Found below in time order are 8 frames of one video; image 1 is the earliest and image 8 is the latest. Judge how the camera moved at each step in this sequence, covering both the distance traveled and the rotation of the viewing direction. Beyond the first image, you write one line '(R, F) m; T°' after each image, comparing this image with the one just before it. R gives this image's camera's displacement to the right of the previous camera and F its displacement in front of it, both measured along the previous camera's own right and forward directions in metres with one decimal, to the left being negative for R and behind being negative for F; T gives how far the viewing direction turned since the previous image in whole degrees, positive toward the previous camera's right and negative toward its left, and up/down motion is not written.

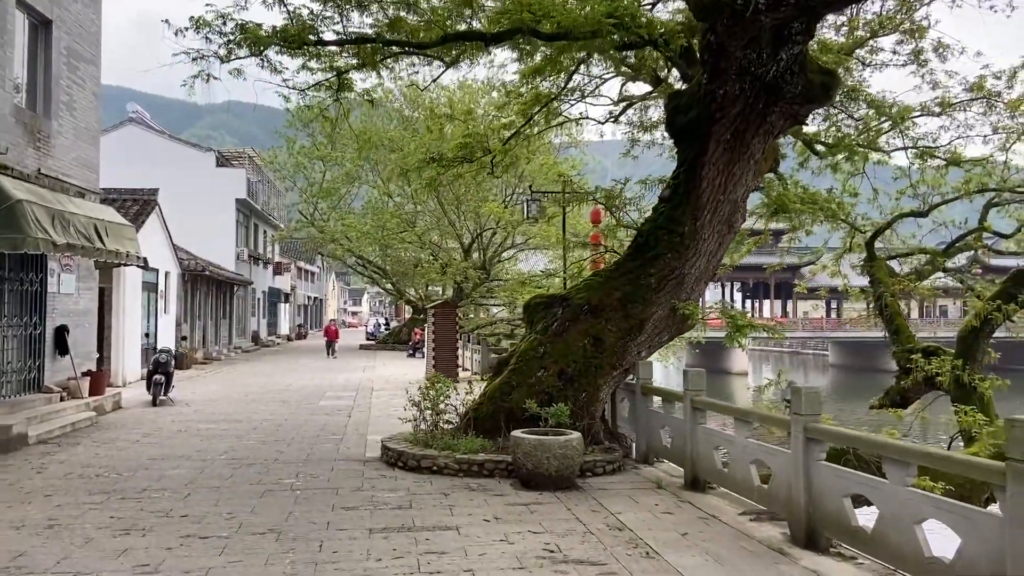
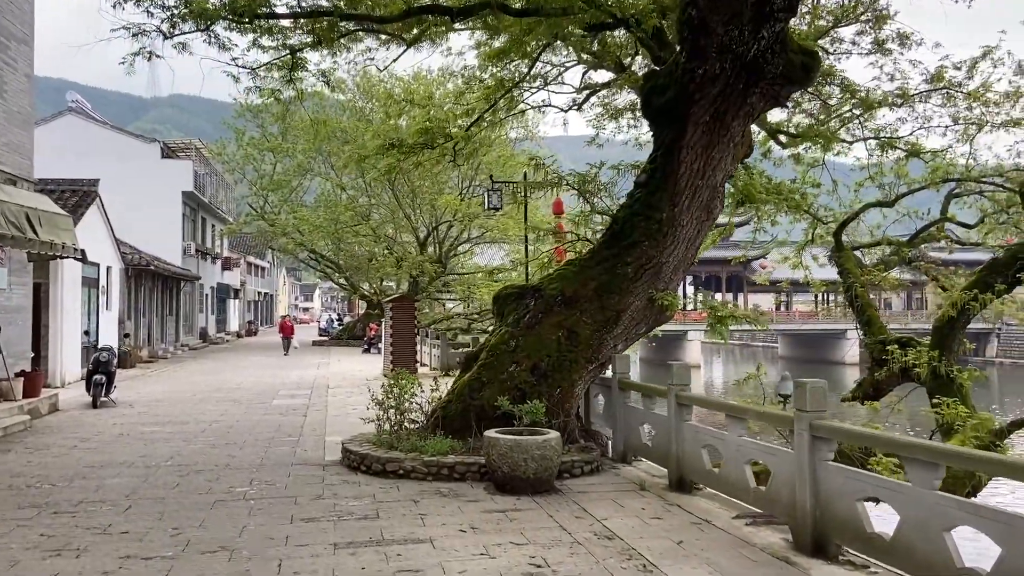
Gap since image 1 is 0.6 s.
(-0.1, +0.4) m; +3°
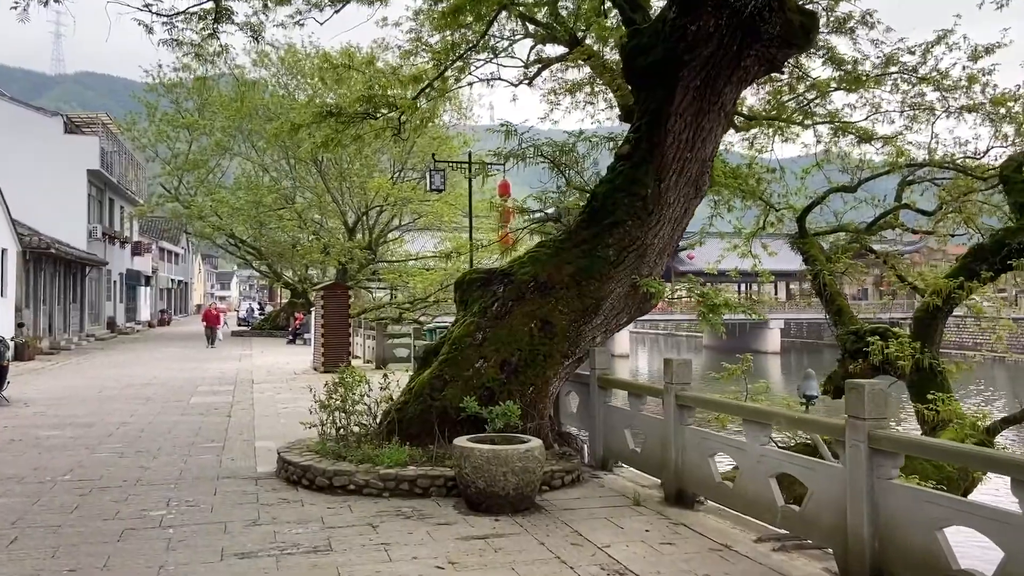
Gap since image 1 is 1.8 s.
(-0.3, +0.9) m; +5°
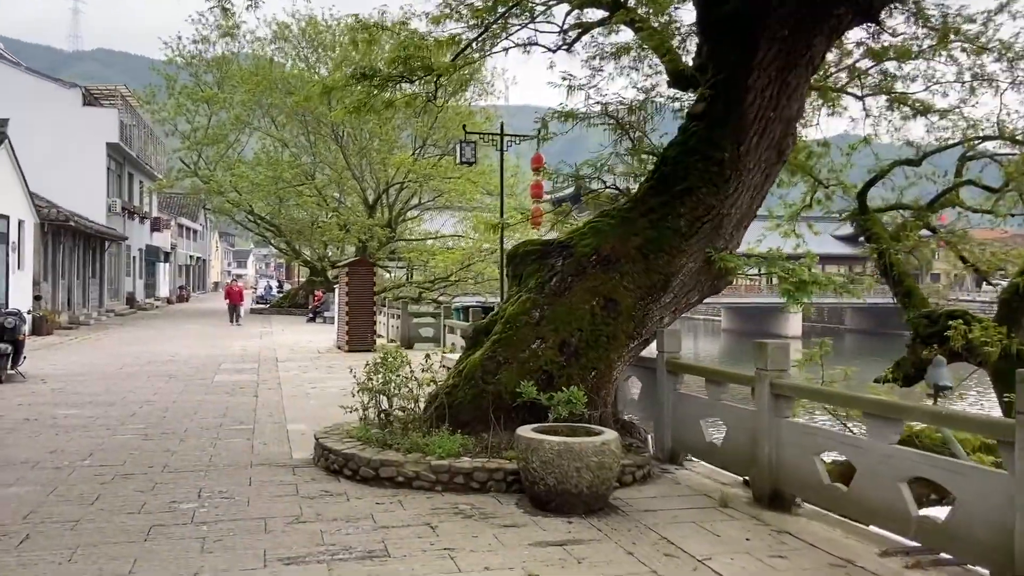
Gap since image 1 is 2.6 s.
(-0.3, +0.6) m; -1°
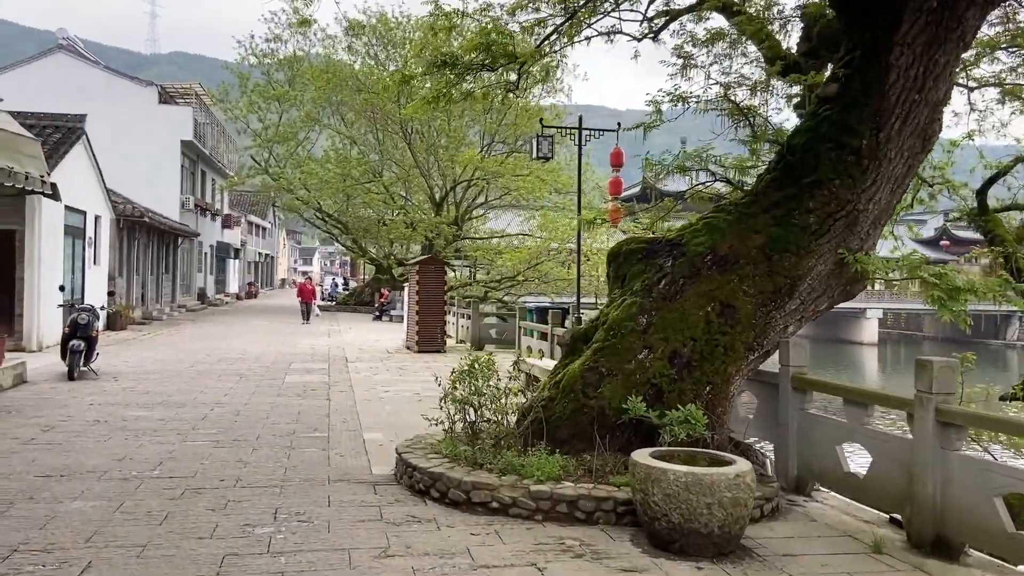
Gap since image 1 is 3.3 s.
(-0.3, +0.5) m; -4°
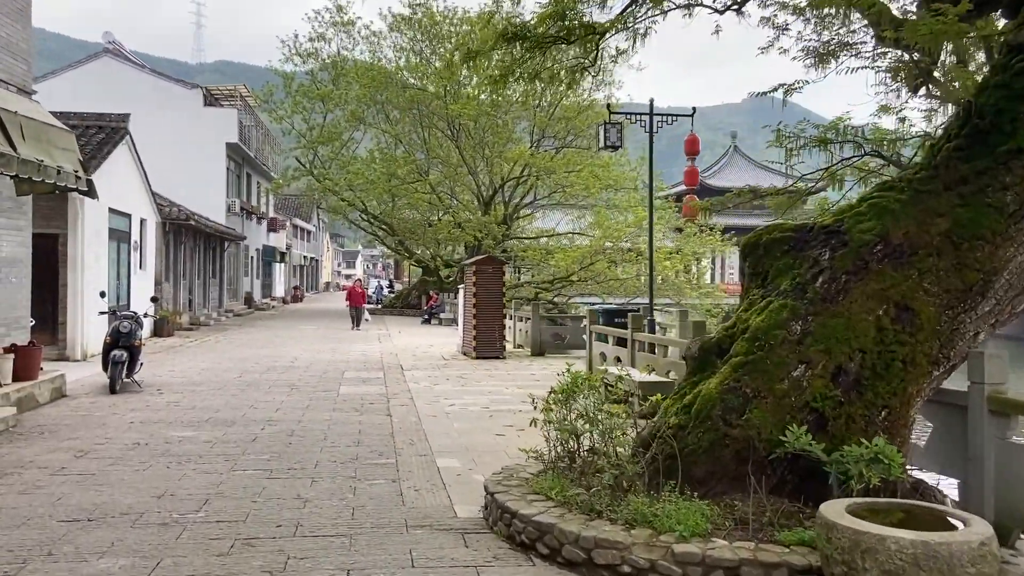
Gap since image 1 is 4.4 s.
(-0.4, +0.9) m; -3°
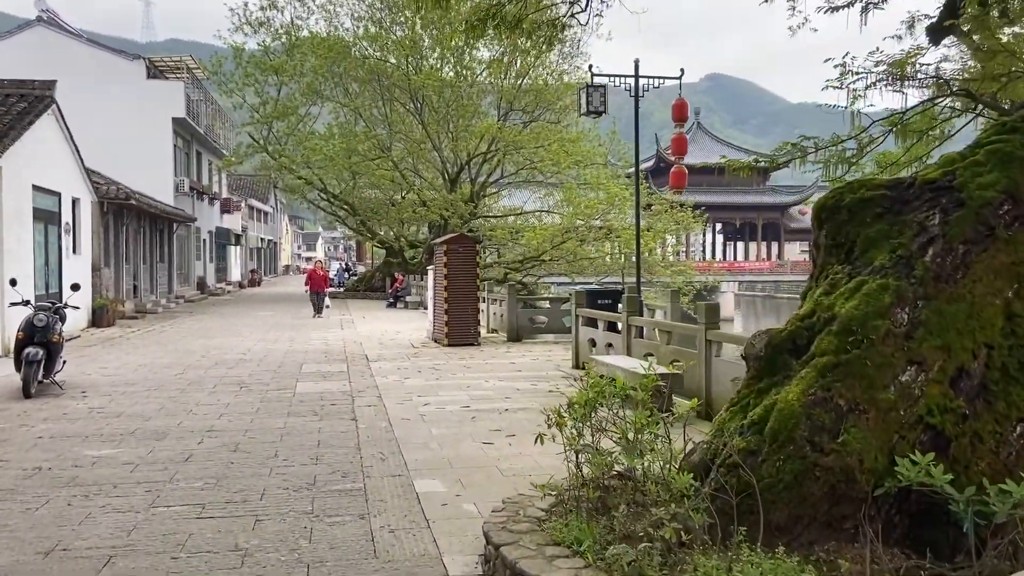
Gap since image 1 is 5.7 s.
(-0.2, +1.1) m; +3°
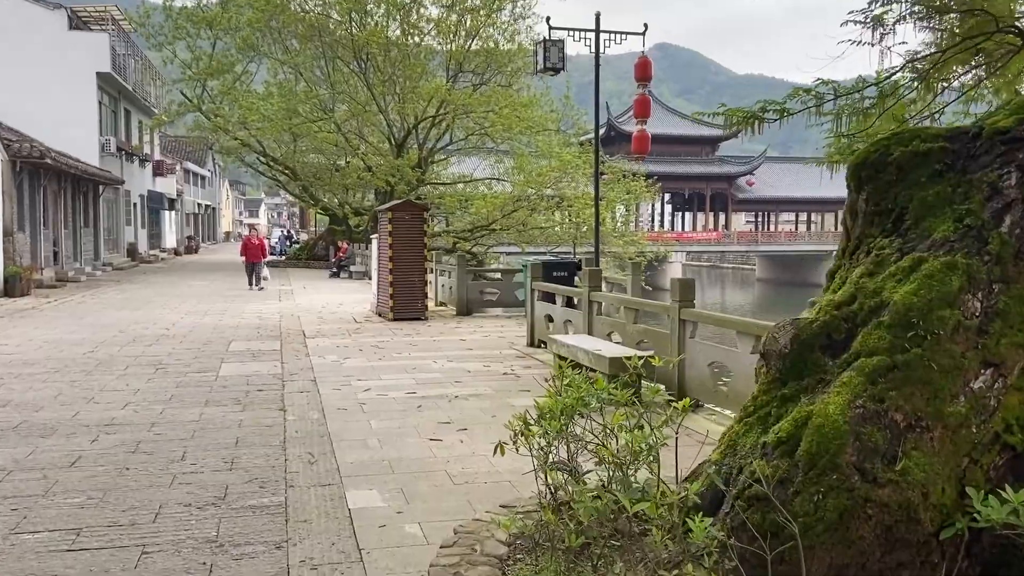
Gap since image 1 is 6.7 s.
(0.0, +0.7) m; +4°
